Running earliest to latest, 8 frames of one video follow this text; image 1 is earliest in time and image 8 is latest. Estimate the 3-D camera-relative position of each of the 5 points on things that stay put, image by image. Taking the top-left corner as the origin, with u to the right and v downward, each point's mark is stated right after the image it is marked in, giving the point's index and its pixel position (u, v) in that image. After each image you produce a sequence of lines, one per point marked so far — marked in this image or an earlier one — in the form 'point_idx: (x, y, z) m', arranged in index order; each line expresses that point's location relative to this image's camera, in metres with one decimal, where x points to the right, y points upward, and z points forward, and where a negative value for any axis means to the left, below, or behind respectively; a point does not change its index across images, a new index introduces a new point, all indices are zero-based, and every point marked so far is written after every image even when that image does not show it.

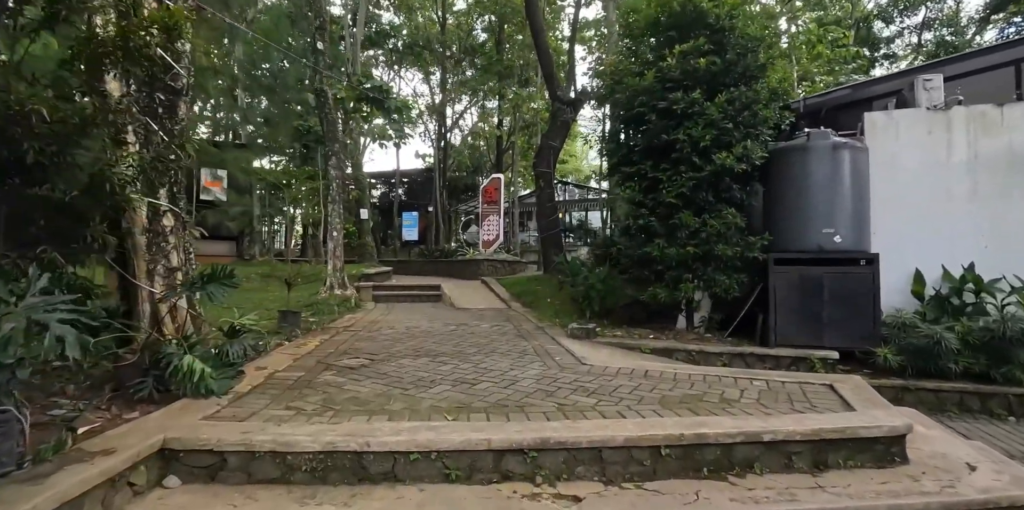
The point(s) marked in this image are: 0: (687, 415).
0: (+0.9, -0.9, +2.8) m
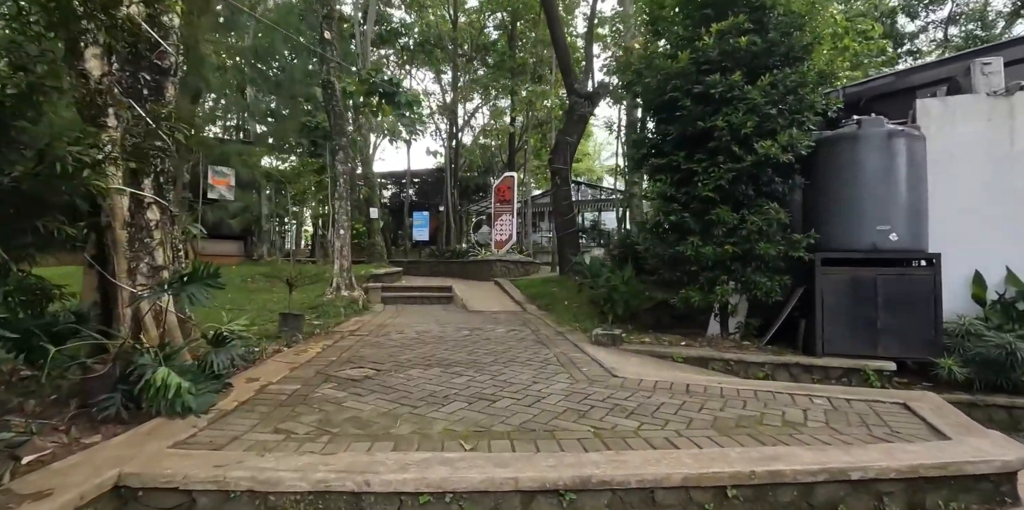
0: (+1.1, -0.8, +2.4) m
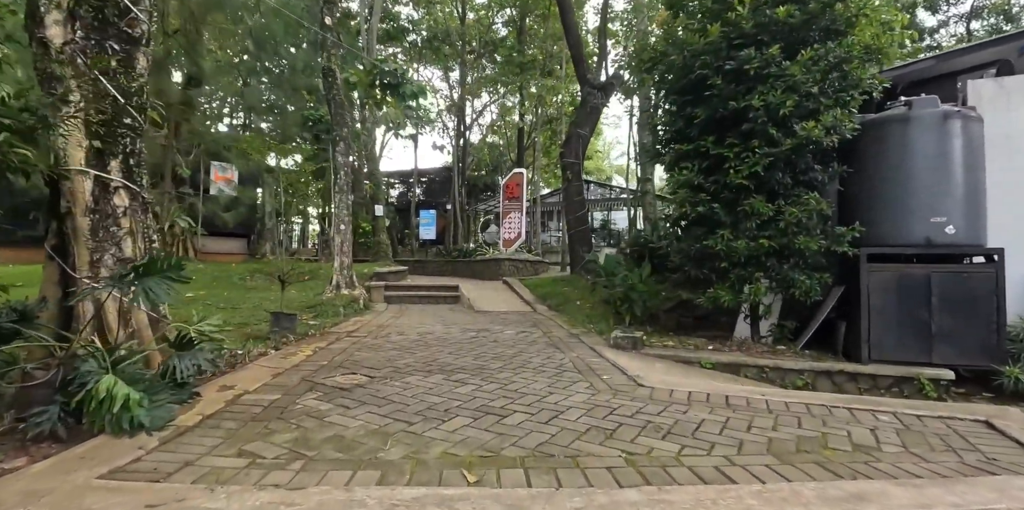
0: (+1.1, -0.8, +1.9) m
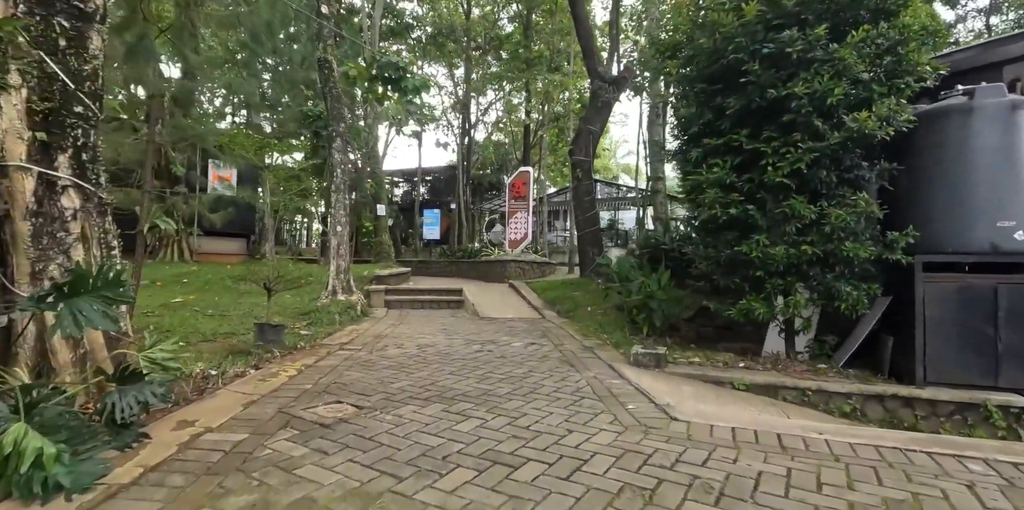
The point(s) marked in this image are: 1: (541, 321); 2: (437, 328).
0: (+1.2, -0.9, +1.4) m
1: (+0.4, -0.9, +7.0) m
2: (-0.9, -0.8, +6.0) m
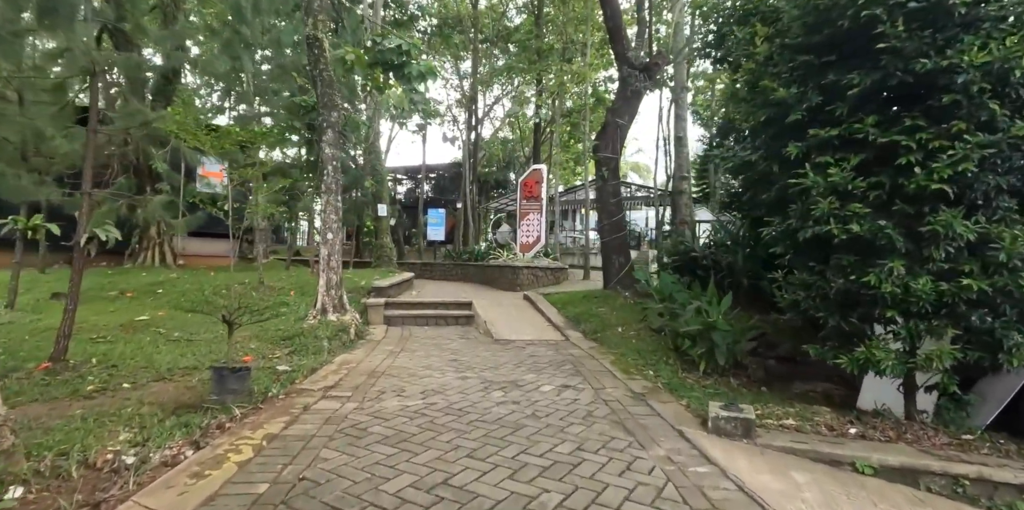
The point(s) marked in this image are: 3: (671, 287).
0: (+1.4, -1.1, +0.4) m
1: (+0.6, -1.0, +5.9) m
2: (-0.6, -1.0, +5.0) m
3: (+1.7, -0.3, +5.6) m
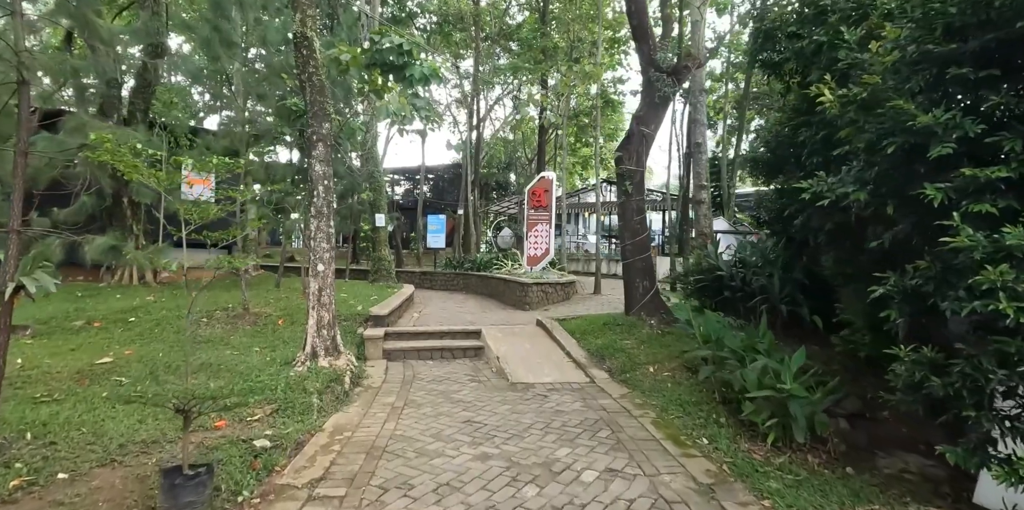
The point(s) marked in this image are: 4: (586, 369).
0: (+1.6, -1.4, -0.4) m
1: (+0.8, -1.4, +5.1) m
2: (-0.4, -1.3, +4.2) m
3: (+1.9, -0.7, +4.8) m
4: (+0.8, -1.3, +6.0) m
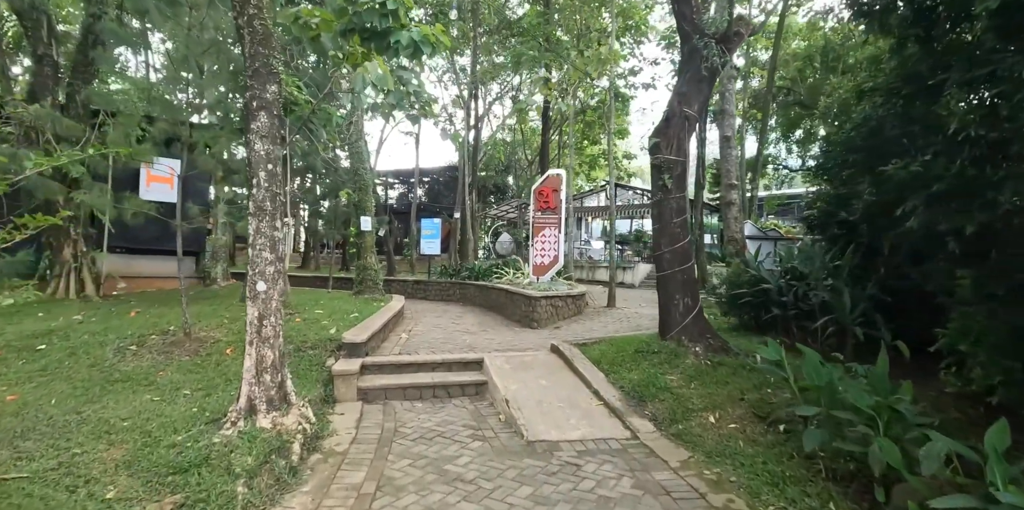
0: (+1.8, -1.5, -1.8) m
1: (+0.9, -1.5, +3.7) m
2: (-0.3, -1.4, +2.7) m
3: (+2.0, -0.8, +3.3) m
4: (+1.0, -1.4, +4.6) m
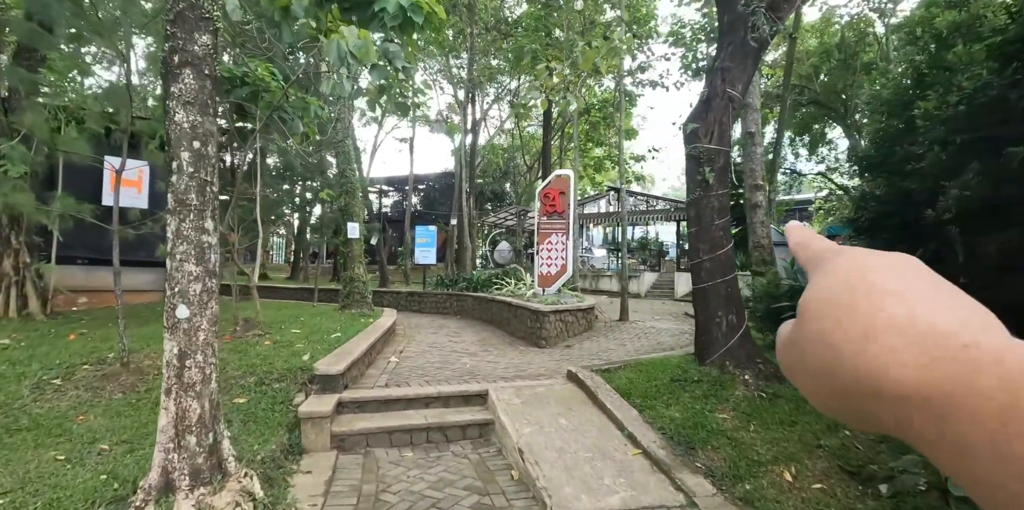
0: (+1.9, -1.4, -2.8) m
1: (+1.1, -1.5, +2.7) m
2: (-0.2, -1.5, +1.7) m
3: (+2.1, -0.8, +2.3) m
4: (+1.1, -1.5, +3.6) m
